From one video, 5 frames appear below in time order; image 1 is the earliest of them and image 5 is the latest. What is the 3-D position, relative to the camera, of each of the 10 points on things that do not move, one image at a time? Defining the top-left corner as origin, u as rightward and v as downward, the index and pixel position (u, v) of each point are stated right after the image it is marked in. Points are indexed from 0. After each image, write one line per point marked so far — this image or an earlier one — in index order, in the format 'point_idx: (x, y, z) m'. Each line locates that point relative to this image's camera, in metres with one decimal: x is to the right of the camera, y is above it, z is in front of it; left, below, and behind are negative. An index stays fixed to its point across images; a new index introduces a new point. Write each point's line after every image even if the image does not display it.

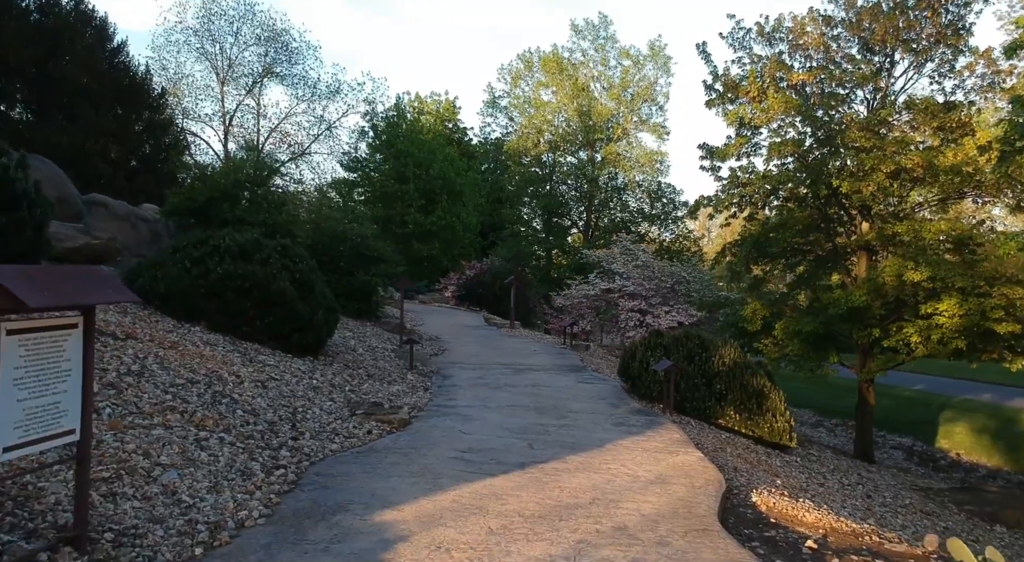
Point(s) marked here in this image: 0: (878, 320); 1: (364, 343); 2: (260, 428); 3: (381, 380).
0: (+7.1, -0.7, +13.3) m
1: (-2.3, -1.0, +10.6) m
2: (-2.0, -1.2, +5.5) m
3: (-1.6, -1.2, +8.5) m
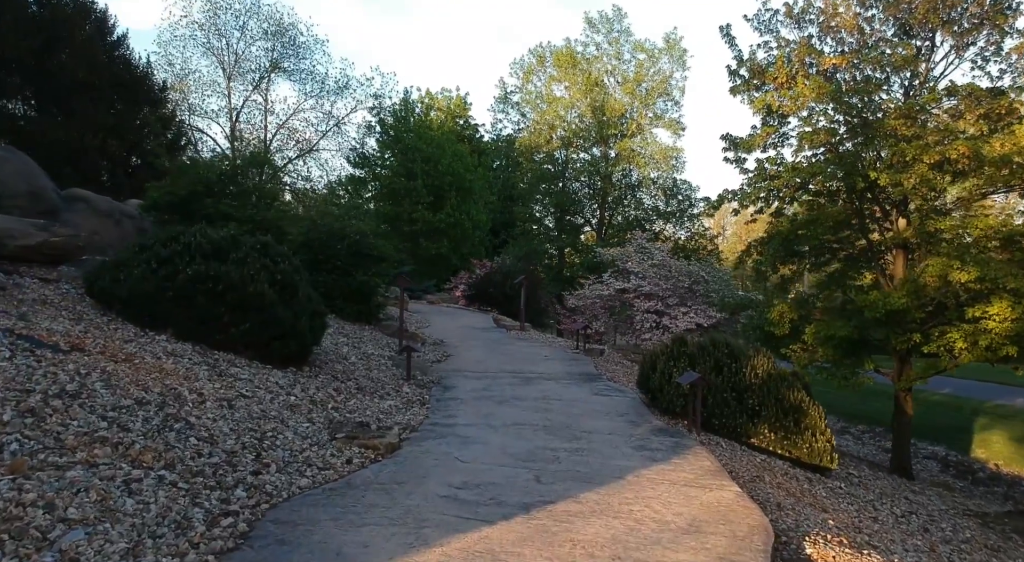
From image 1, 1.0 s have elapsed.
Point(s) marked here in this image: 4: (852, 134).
0: (+7.3, -0.8, +12.3) m
1: (-2.2, -1.0, +9.7) m
2: (-2.0, -1.2, +4.6) m
3: (-1.6, -1.3, +7.6) m
4: (+6.1, +2.6, +12.1) m
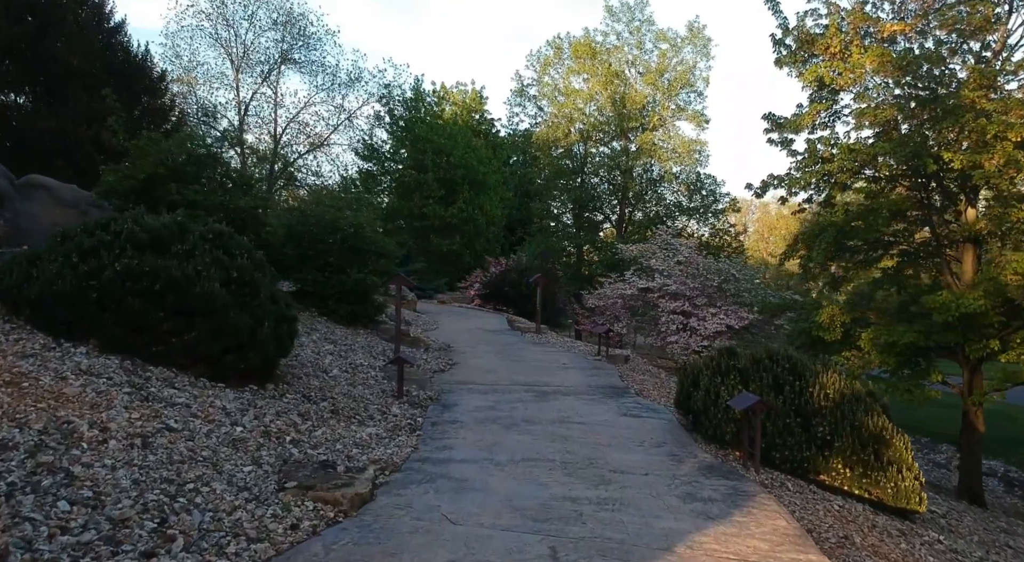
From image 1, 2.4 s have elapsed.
0: (+7.5, -0.7, +10.6) m
1: (-2.0, -1.0, +8.3) m
2: (-2.0, -1.2, +3.2) m
3: (-1.5, -1.3, +6.2) m
4: (+6.3, +2.6, +10.5) m
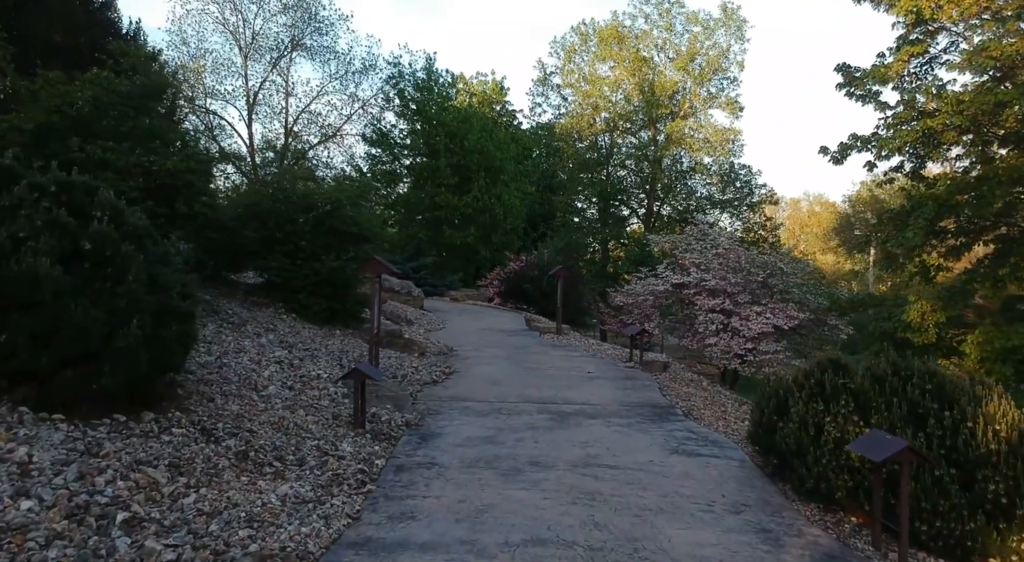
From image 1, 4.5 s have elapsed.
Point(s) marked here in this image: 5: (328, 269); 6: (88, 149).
0: (+7.6, -0.6, +8.2) m
1: (-2.0, -0.8, +6.2) m
2: (-2.1, -1.1, +1.1) m
3: (-1.5, -1.1, +4.0) m
4: (+6.4, +2.8, +8.1) m
5: (-2.5, +0.2, +9.2) m
6: (-4.1, +1.3, +6.6) m
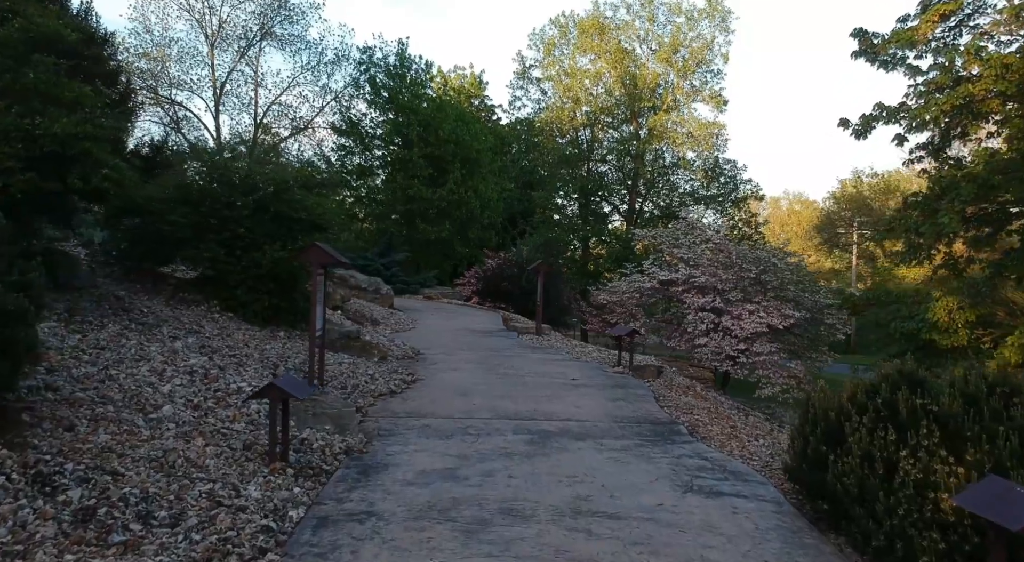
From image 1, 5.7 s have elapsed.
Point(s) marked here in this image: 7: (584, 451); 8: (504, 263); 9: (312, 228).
0: (+7.4, -0.5, +7.2) m
1: (-2.2, -0.7, +4.9) m
2: (-2.2, -1.0, -0.2) m
3: (-1.6, -1.0, +2.8) m
4: (+6.1, +2.9, +7.0) m
5: (-2.8, +0.2, +7.9) m
6: (-4.3, +1.3, +5.3) m
7: (+0.5, -1.2, +4.9) m
8: (-0.2, +0.6, +18.4) m
9: (-2.4, +0.7, +8.3) m
